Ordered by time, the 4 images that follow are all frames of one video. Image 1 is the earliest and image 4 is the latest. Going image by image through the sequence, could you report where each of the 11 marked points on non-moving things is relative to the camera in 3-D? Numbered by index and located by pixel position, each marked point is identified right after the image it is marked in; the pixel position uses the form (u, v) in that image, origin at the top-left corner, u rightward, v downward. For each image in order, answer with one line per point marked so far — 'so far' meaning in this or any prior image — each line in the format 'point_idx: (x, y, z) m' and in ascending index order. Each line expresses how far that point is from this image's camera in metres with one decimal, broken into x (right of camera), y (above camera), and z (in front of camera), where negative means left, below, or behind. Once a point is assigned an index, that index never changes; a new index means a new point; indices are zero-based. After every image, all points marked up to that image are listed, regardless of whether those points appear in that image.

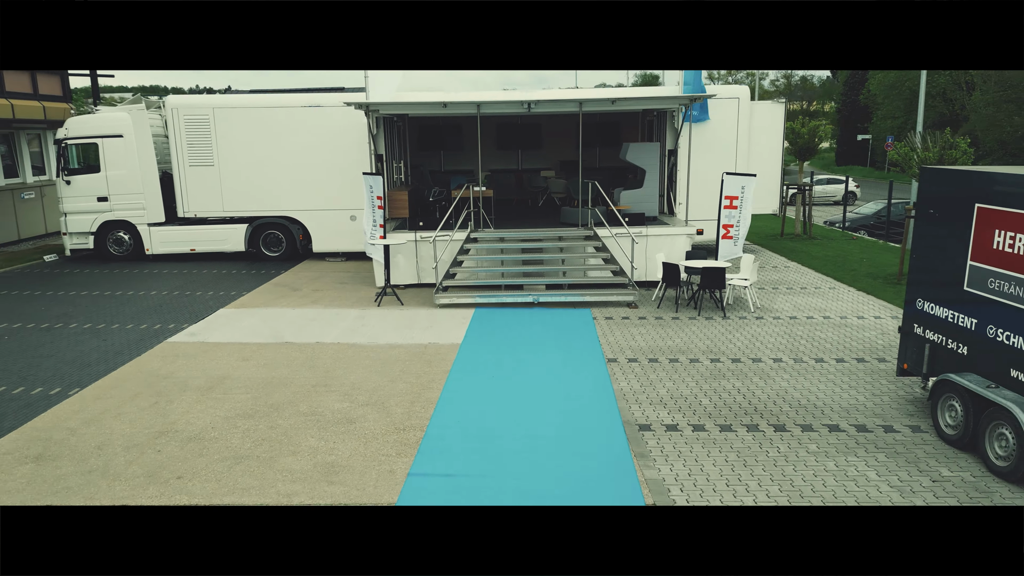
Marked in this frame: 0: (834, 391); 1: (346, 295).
0: (+2.1, -0.7, +7.0) m
1: (-1.8, -0.1, +11.6) m
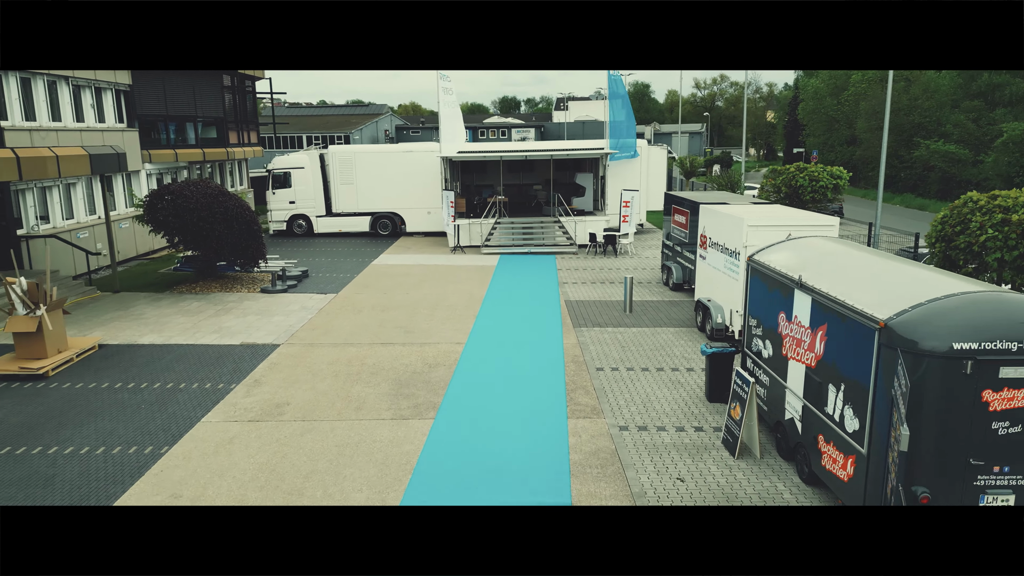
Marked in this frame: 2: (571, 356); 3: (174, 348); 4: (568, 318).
0: (+2.2, +0.2, +18.8) m
1: (-1.6, +0.8, +23.4) m
2: (+0.7, -0.7, +12.0) m
3: (-3.9, -0.7, +12.5) m
4: (+0.7, -0.4, +14.5) m
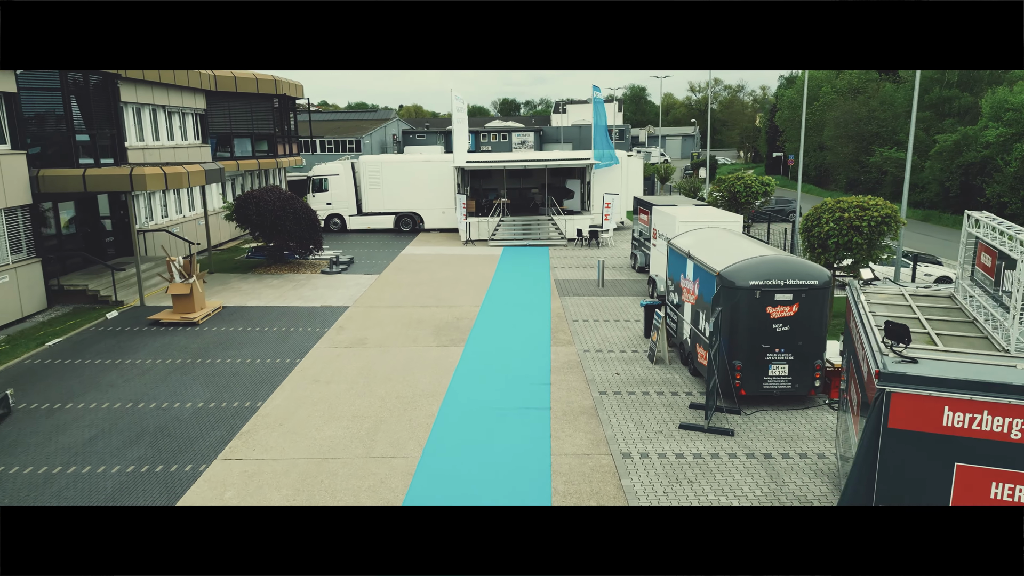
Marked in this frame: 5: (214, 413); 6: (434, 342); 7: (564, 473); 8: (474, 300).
0: (+2.2, +0.6, +23.9) m
1: (-1.6, +1.2, +28.4) m
2: (+0.7, -0.4, +17.1) m
3: (-3.9, -0.3, +17.5) m
4: (+0.8, 0.0, +19.6) m
5: (-3.1, -1.3, +11.2) m
6: (-1.1, -0.7, +14.8) m
7: (+0.4, -1.6, +9.1) m
8: (-0.7, -0.2, +18.5) m
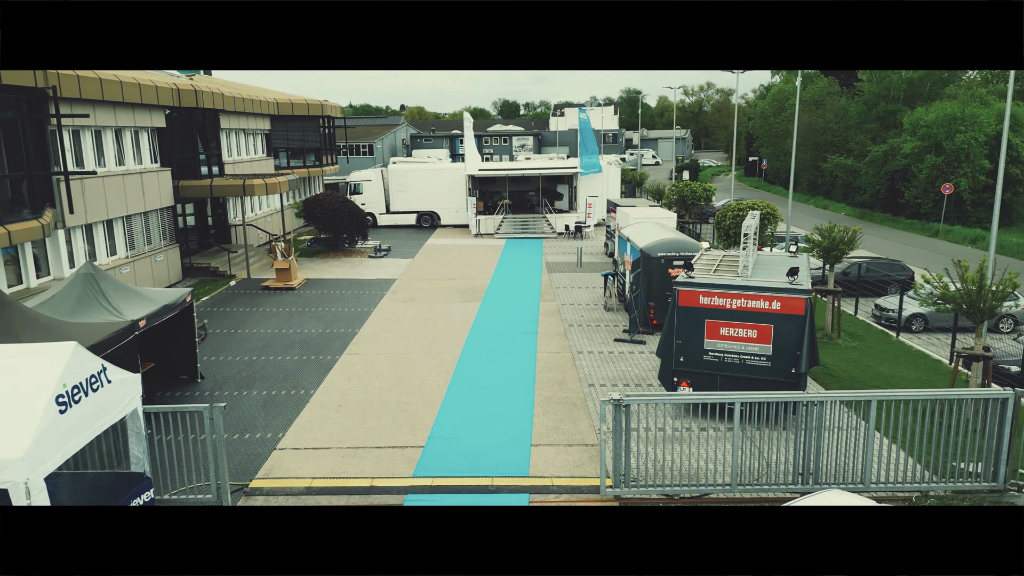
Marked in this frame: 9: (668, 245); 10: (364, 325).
0: (+2.3, +1.1, +30.9) m
1: (-1.6, +1.7, +35.4) m
2: (+0.7, +0.1, +24.0) m
3: (-3.8, +0.2, +24.5) m
4: (+0.8, +0.5, +26.6) m
5: (-3.0, -0.8, +18.2) m
6: (-1.0, -0.2, +21.7) m
7: (+0.5, -1.1, +16.1) m
8: (-0.6, +0.3, +25.4) m
9: (+2.5, +0.7, +17.8) m
10: (-2.6, -0.6, +19.1) m
